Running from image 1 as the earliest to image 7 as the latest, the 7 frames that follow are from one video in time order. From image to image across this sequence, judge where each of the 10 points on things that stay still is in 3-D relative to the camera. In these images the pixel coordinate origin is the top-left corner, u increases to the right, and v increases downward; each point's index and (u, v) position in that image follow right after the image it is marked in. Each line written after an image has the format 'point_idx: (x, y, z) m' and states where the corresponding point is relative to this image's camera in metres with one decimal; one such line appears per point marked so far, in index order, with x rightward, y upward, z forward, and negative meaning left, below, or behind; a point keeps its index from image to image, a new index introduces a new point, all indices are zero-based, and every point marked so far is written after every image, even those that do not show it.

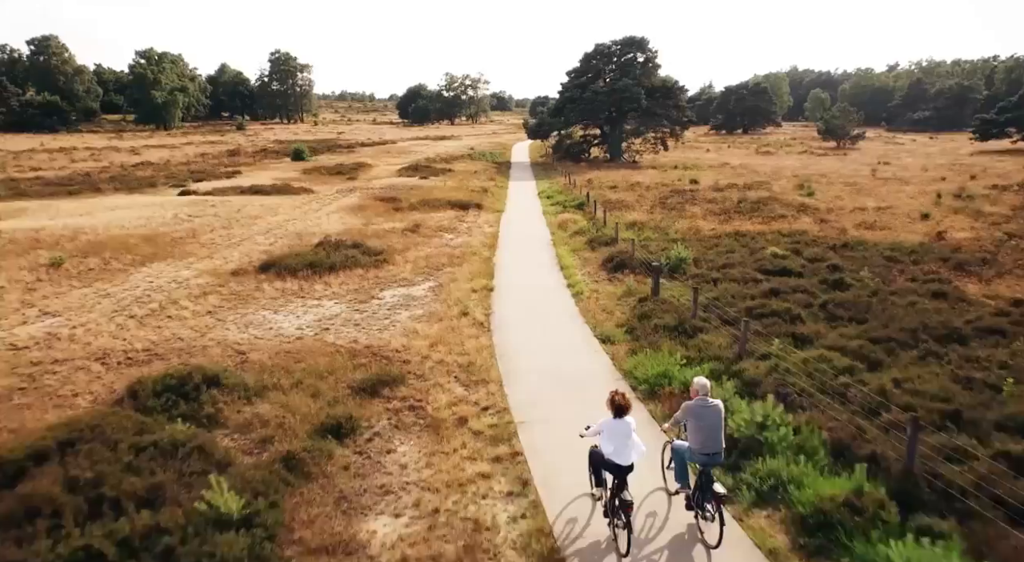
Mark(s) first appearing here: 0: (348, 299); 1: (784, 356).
0: (-4.5, -0.5, +16.8) m
1: (+5.7, -1.6, +12.7) m
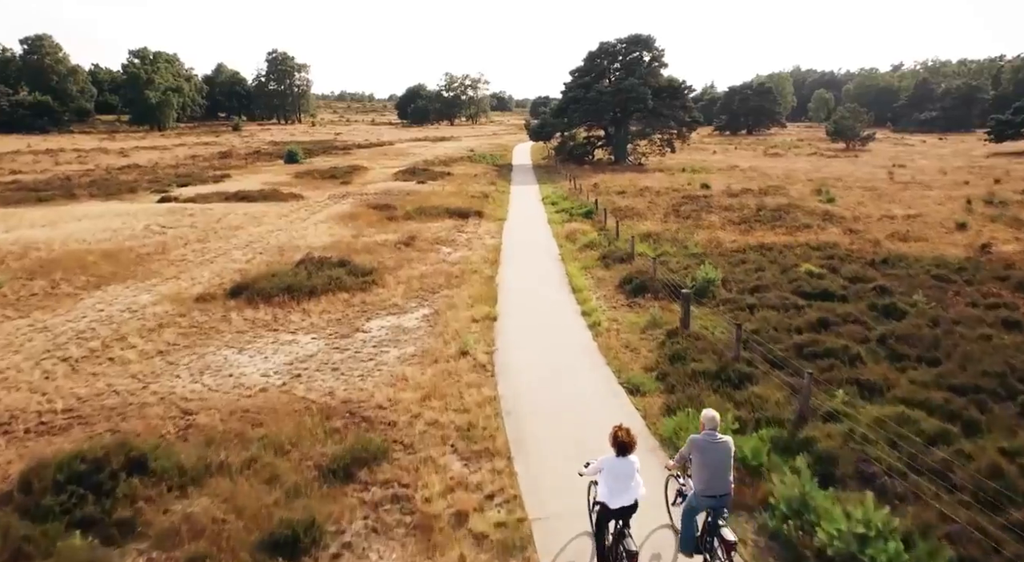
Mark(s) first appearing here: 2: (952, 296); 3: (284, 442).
0: (-4.3, -1.3, +14.4) m
1: (+5.9, -2.3, +10.3) m
2: (+13.1, -0.4, +18.1) m
3: (-3.5, -2.4, +9.2) m
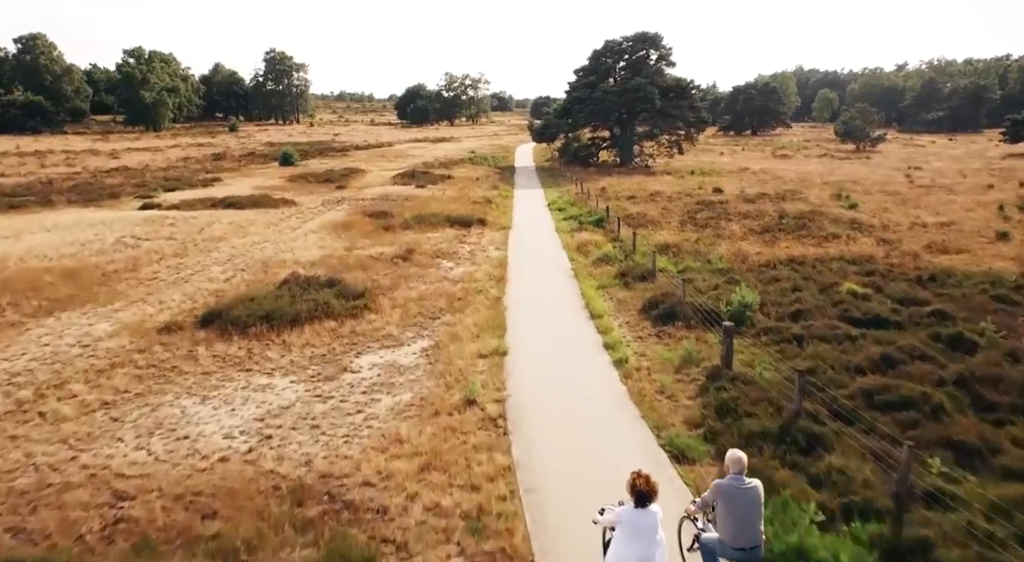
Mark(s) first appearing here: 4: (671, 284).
0: (-4.1, -1.9, +12.2) m
1: (+6.1, -2.9, +8.2) m
2: (+13.4, -1.1, +15.9) m
3: (-3.2, -3.1, +7.1) m
4: (+5.0, -0.2, +18.8) m
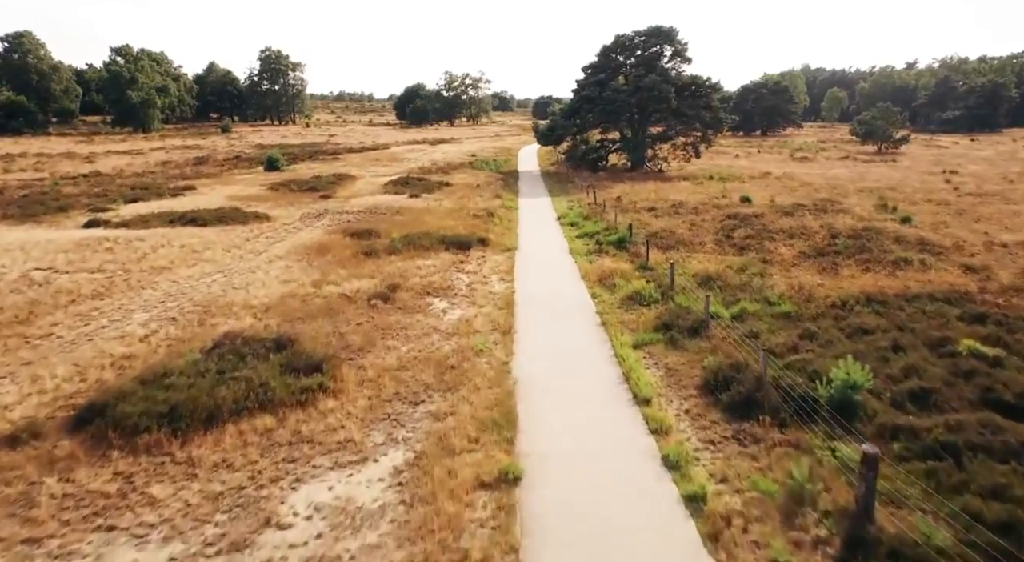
0: (-3.8, -3.3, +7.6) m
1: (+6.4, -4.3, +3.5) m
2: (+13.6, -2.4, +11.3) m
3: (-3.0, -4.4, +2.5) m
4: (+5.2, -1.5, +14.2) m
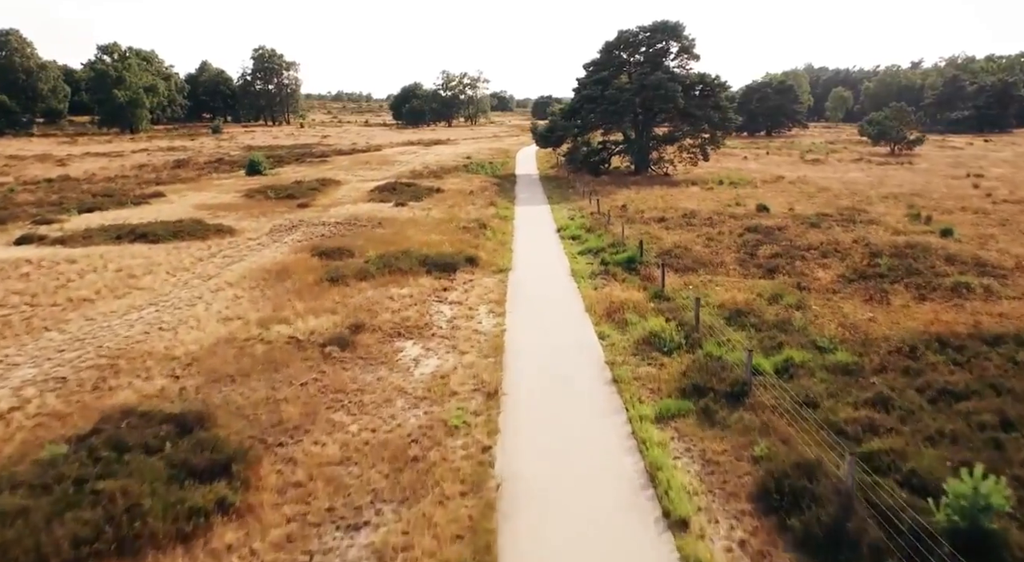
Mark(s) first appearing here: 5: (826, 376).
0: (-4.1, -4.2, +4.1) m
1: (+6.1, -5.3, +0.1) m
2: (+13.4, -3.4, +7.8) m
3: (-3.2, -5.4, -1.0) m
4: (+4.9, -2.5, +10.7) m
5: (+6.7, -2.0, +13.0) m
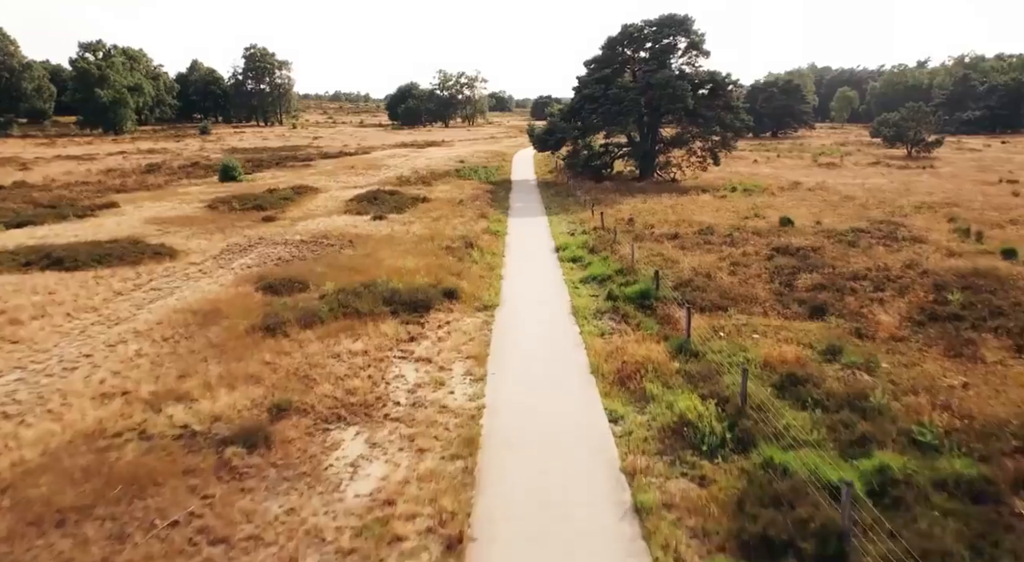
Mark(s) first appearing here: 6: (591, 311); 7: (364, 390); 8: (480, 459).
0: (-4.5, -5.5, -0.1) m
1: (+5.7, -6.5, -4.2) m
2: (+13.0, -4.6, +3.6) m
3: (-3.6, -6.6, -5.2) m
4: (+4.6, -3.7, +6.4) m
5: (+6.4, -3.2, +8.8) m
6: (+2.5, -0.9, +18.6) m
7: (-3.1, -2.2, +12.7) m
8: (-0.6, -3.1, +10.0) m
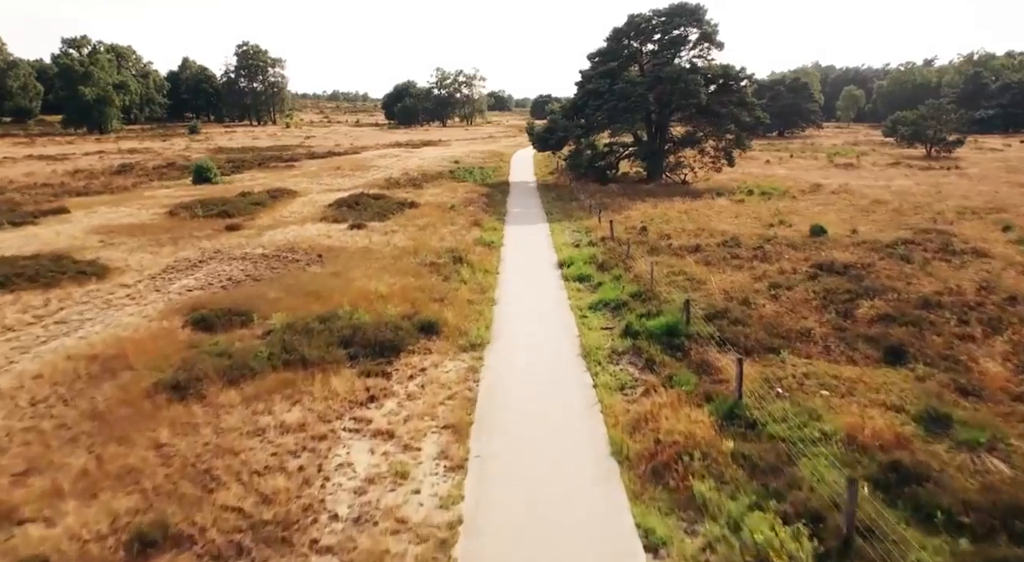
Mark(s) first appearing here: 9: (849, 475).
0: (-4.6, -6.3, -4.1) m
1: (+5.6, -7.3, -8.1) m
2: (+12.8, -5.4, -0.4) m
3: (-3.7, -7.5, -9.2) m
4: (+4.4, -4.5, +2.5) m
5: (+6.2, -4.0, +4.8) m
6: (+2.4, -1.7, +14.6) m
7: (-3.2, -3.0, +8.8) m
8: (-0.7, -3.9, +6.0) m
9: (+5.2, -3.0, +9.1) m
